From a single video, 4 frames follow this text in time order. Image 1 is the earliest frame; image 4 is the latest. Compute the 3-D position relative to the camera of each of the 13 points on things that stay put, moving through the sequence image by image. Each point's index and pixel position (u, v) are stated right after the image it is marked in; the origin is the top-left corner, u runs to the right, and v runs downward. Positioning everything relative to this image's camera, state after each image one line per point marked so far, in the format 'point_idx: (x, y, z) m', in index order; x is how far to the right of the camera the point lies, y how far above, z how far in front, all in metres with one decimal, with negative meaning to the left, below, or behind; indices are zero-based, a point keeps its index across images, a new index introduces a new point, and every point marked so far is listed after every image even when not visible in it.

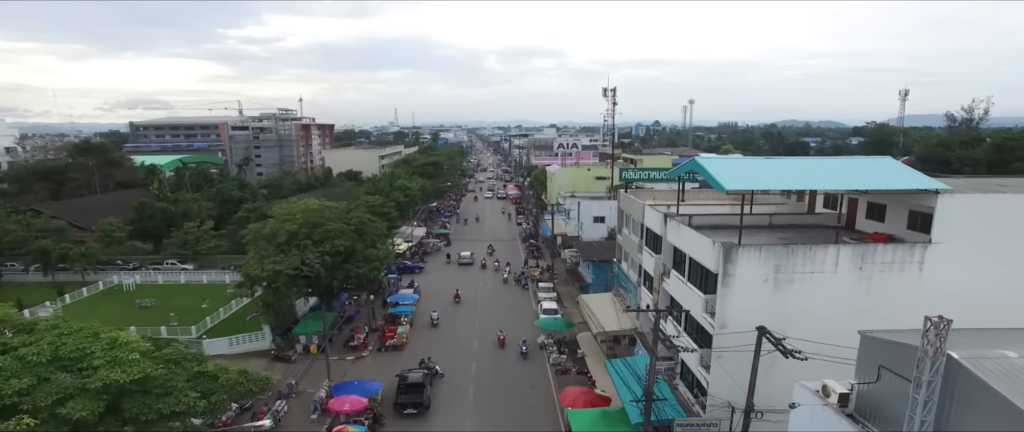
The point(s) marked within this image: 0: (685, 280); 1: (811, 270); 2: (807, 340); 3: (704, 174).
0: (+6.2, -2.3, +18.6) m
1: (+8.8, -1.6, +15.3) m
2: (+9.0, -3.8, +15.7) m
3: (+6.4, +1.3, +17.0) m
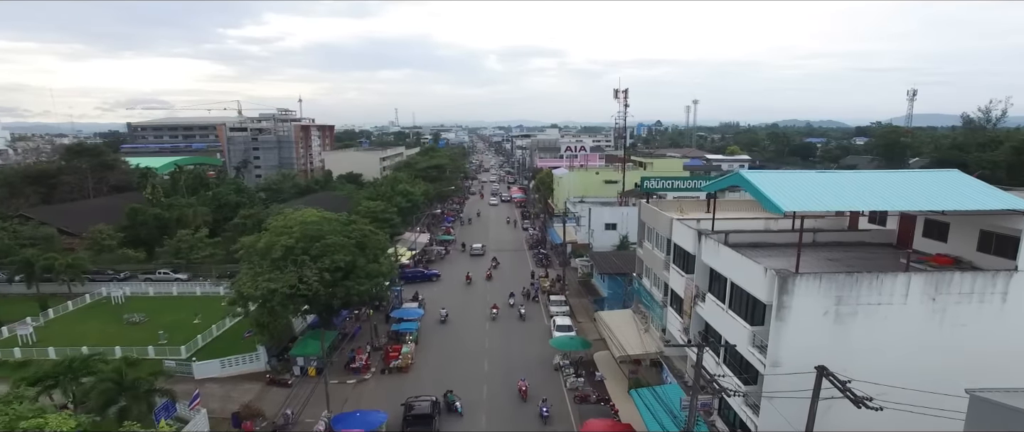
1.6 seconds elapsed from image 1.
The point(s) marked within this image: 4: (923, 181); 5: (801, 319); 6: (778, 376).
0: (+6.8, -2.9, +16.6) m
1: (+9.5, -2.2, +13.4) m
2: (+9.7, -4.4, +13.8) m
3: (+7.1, +0.7, +15.1) m
4: (+12.2, +1.1, +15.4) m
5: (+7.5, -2.7, +13.4) m
6: (+7.1, -4.2, +13.7) m
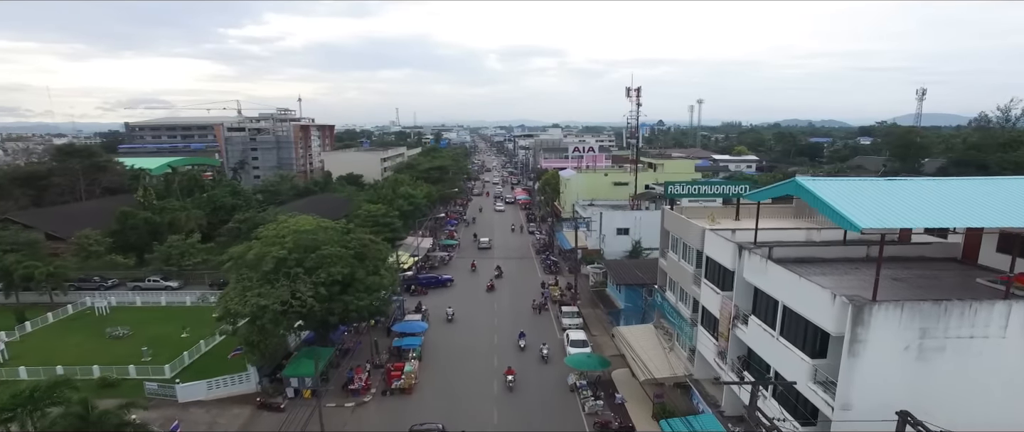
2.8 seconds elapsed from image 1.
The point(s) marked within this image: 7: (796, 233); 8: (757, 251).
0: (+7.4, -3.3, +14.5) m
1: (+10.0, -2.6, +11.3) m
2: (+10.2, -4.8, +11.7) m
3: (+7.6, +0.4, +13.0) m
4: (+12.8, +0.7, +13.3) m
5: (+8.0, -3.1, +11.3) m
6: (+7.7, -4.6, +11.7) m
7: (+10.2, -0.6, +18.5) m
8: (+7.5, -1.1, +15.9) m
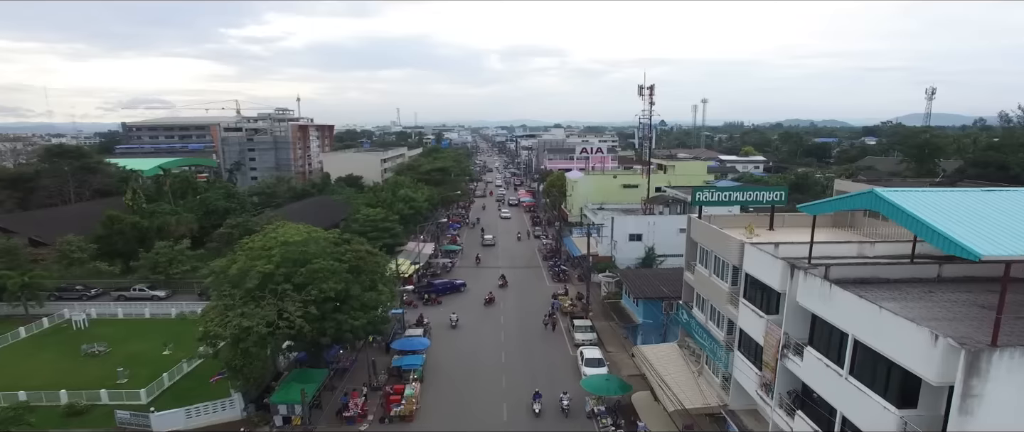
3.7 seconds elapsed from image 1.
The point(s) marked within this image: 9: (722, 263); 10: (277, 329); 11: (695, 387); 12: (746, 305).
0: (+7.8, -3.7, +12.3) m
1: (+10.5, -3.0, +9.0) m
2: (+10.7, -5.2, +9.5) m
3: (+8.1, 0.0, +10.8) m
4: (+13.2, +0.3, +11.0) m
5: (+8.5, -3.4, +9.1) m
6: (+8.1, -5.0, +9.4) m
7: (+10.7, -1.0, +16.2) m
8: (+8.0, -1.5, +13.6) m
9: (+7.7, -1.7, +18.8) m
10: (-8.7, -4.2, +19.1) m
11: (+7.0, -6.5, +19.7) m
12: (+7.7, -2.9, +16.9) m
